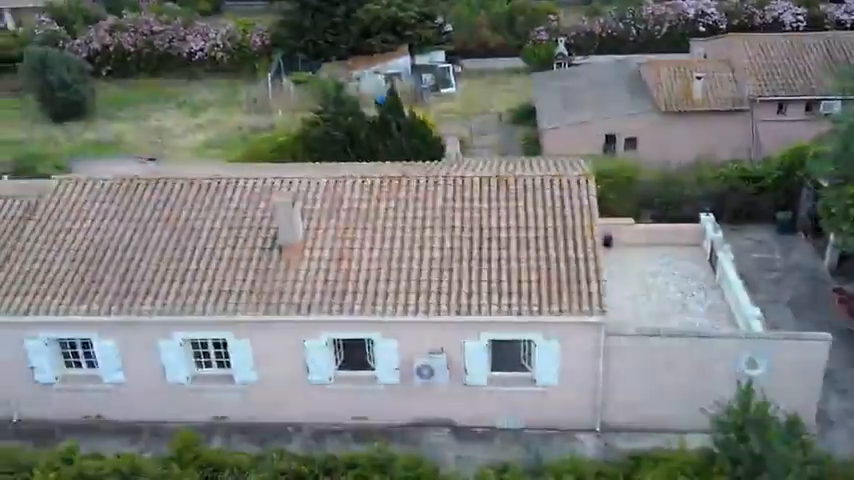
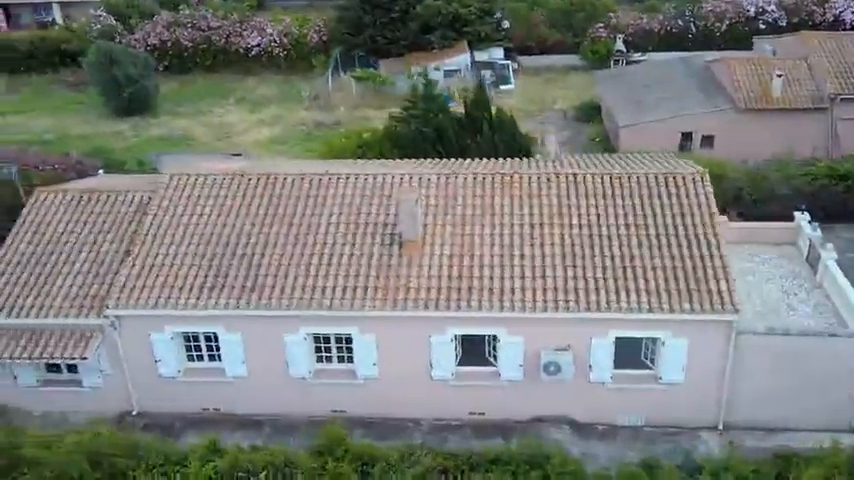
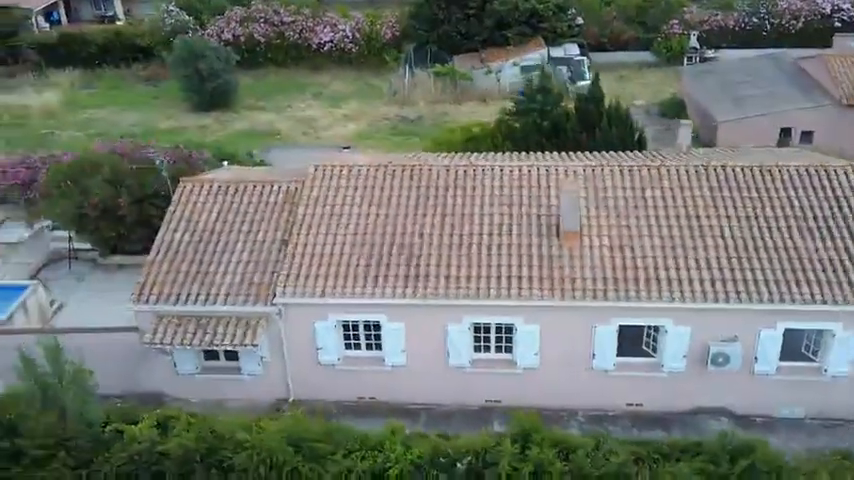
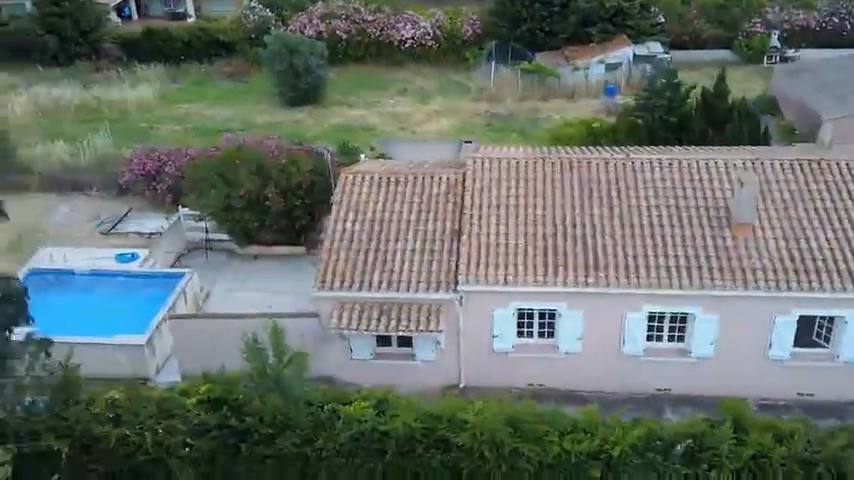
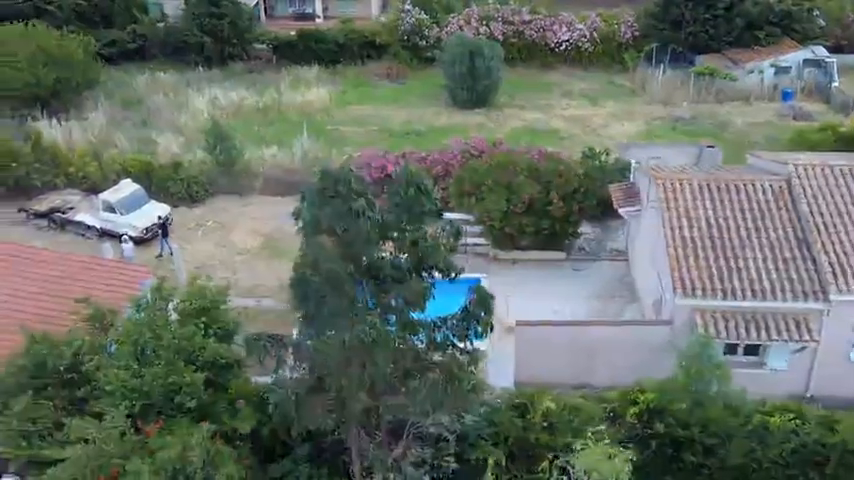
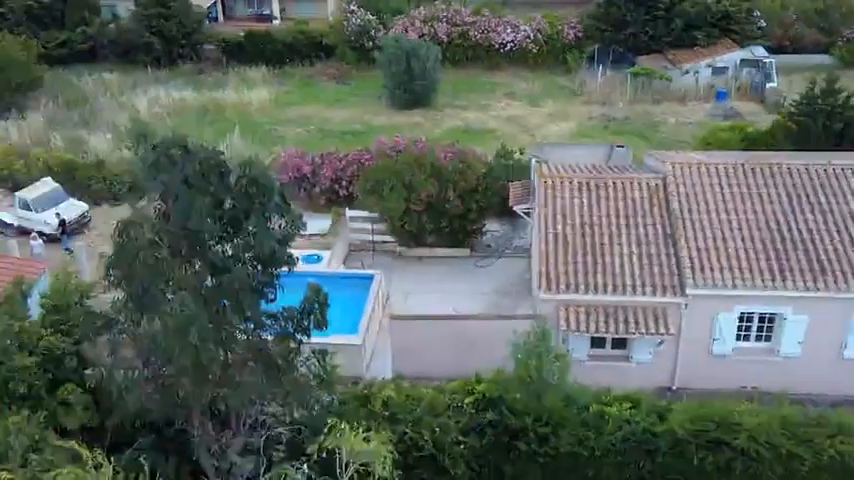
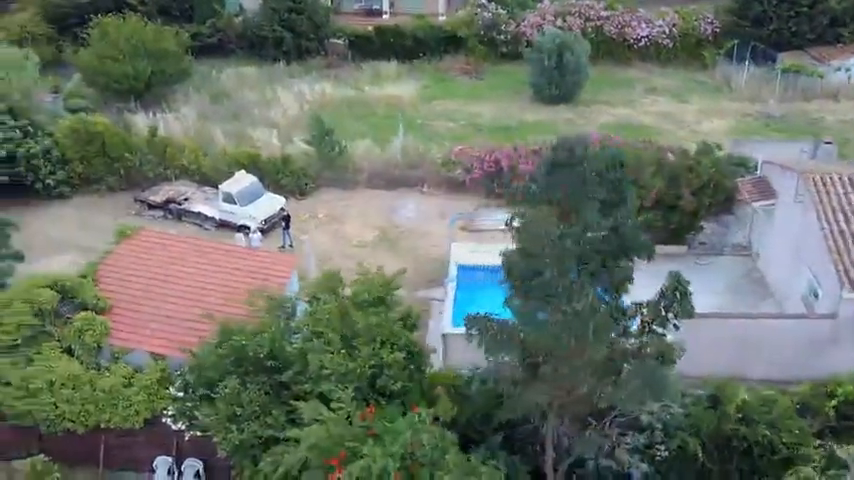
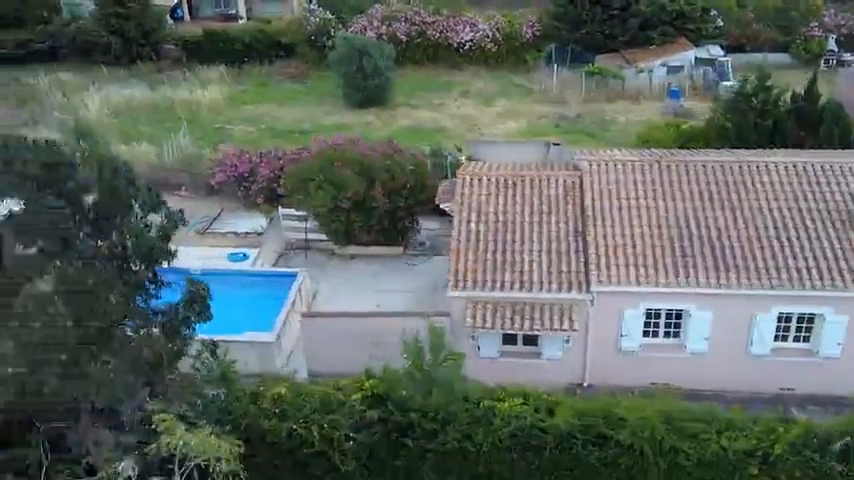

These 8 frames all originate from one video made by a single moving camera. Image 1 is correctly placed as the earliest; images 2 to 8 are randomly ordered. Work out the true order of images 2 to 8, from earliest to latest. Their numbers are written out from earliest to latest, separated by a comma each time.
2, 3, 4, 8, 6, 5, 7
